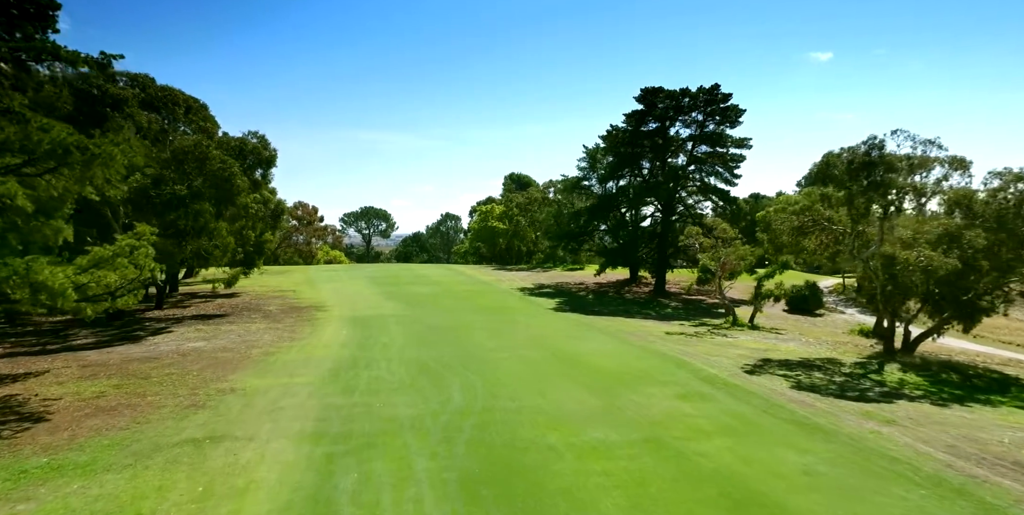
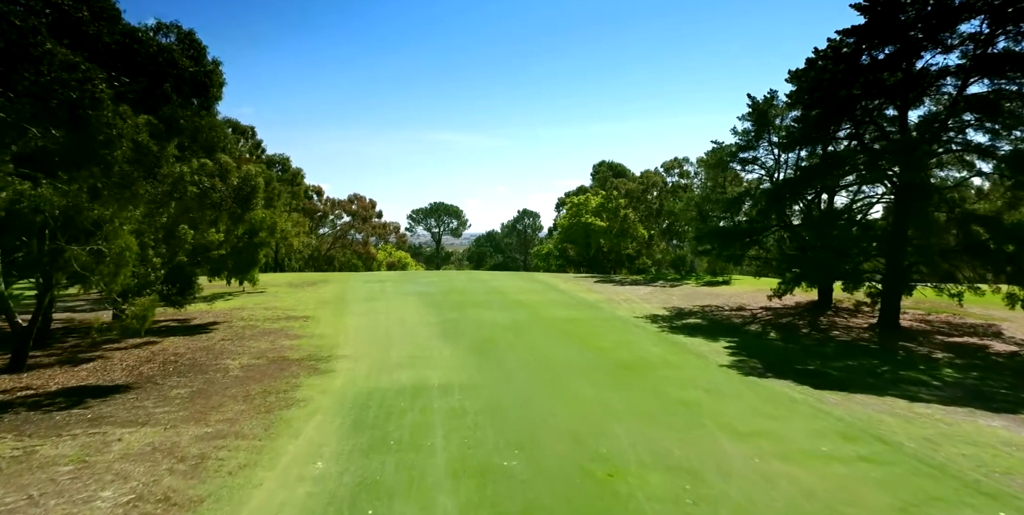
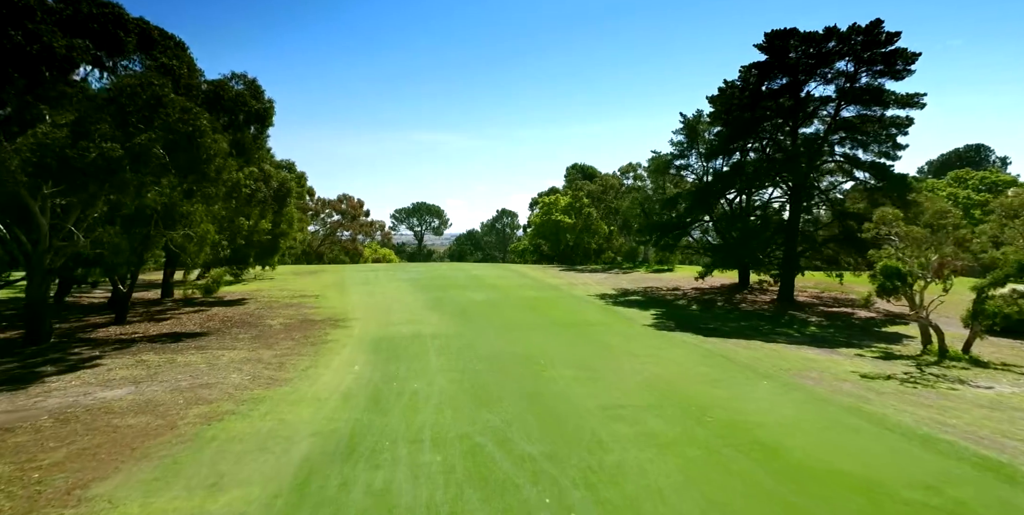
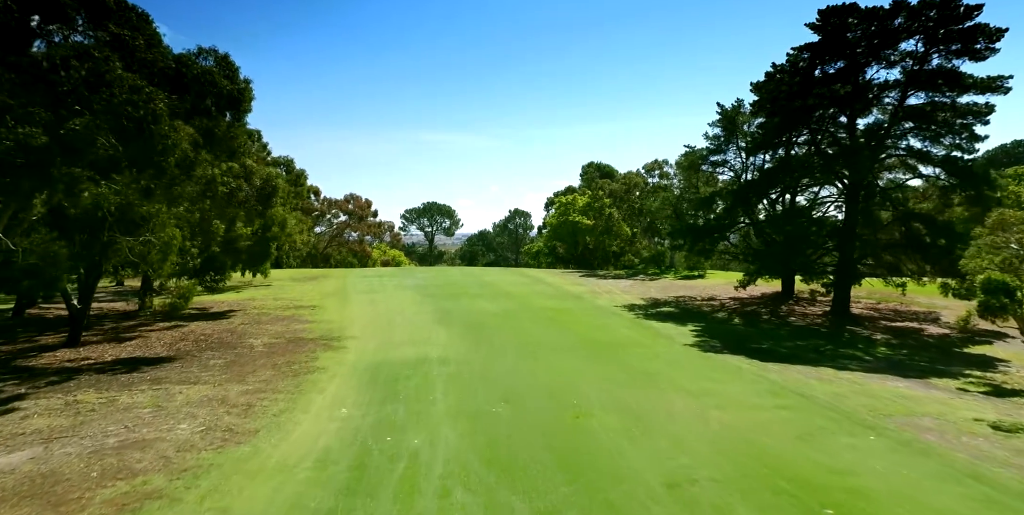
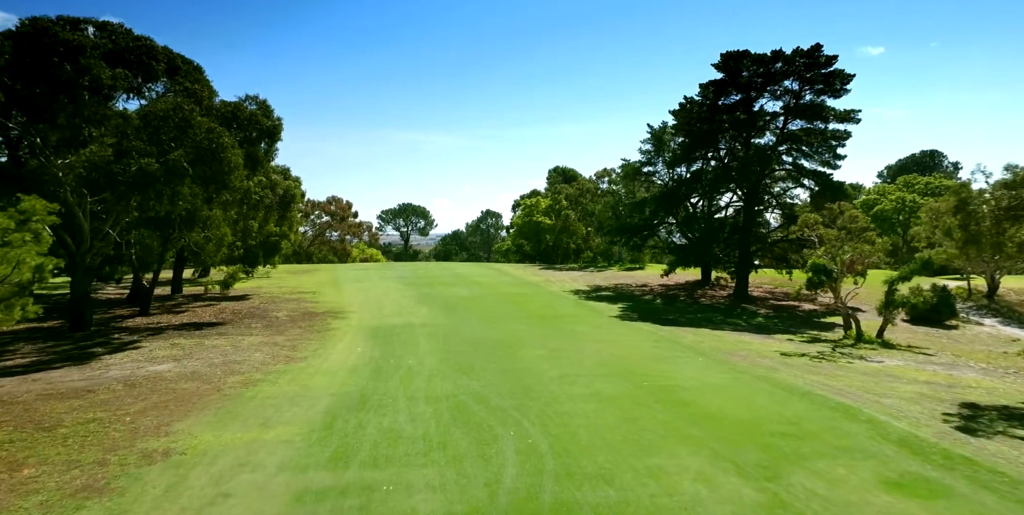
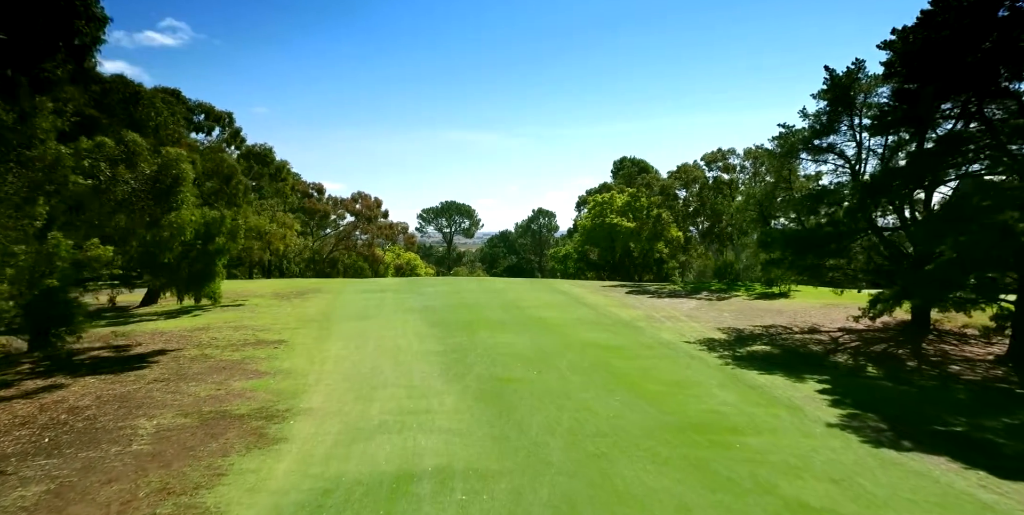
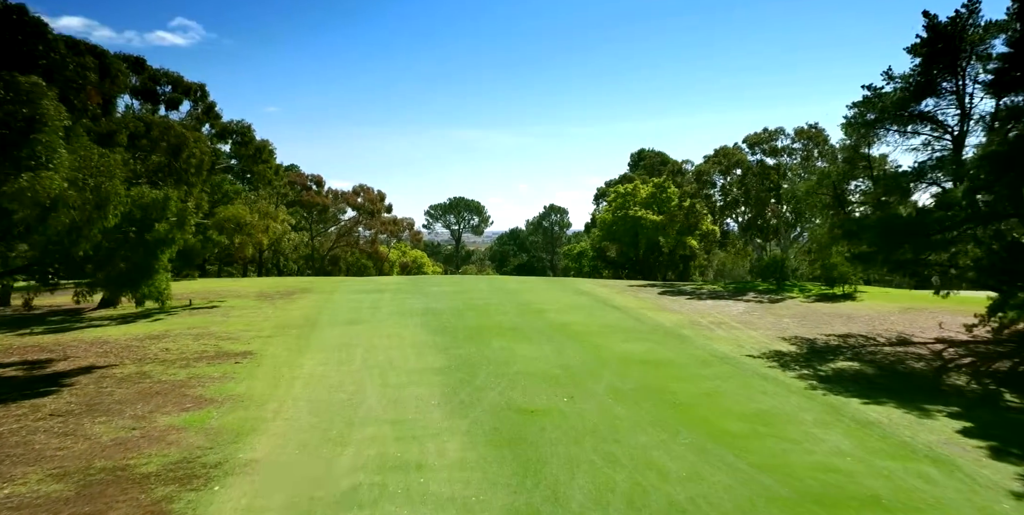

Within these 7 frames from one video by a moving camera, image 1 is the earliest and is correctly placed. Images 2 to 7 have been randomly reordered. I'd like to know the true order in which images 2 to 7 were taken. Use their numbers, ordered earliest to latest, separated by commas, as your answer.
5, 3, 4, 2, 6, 7
